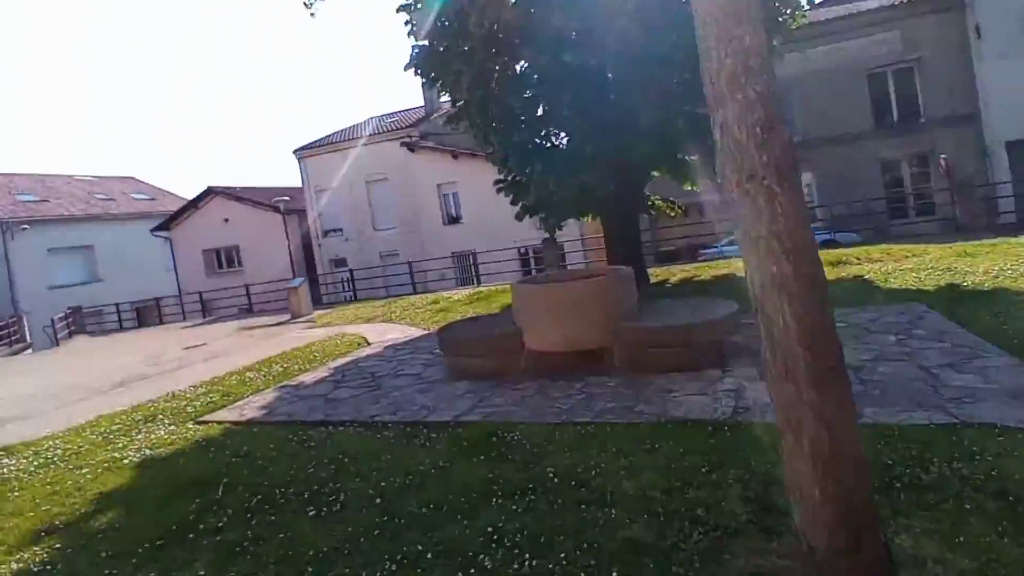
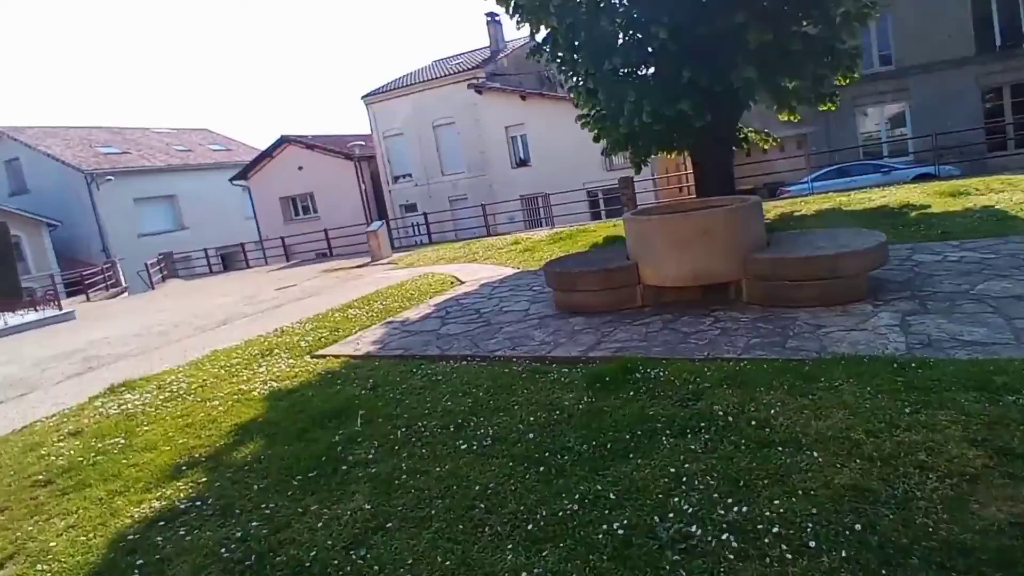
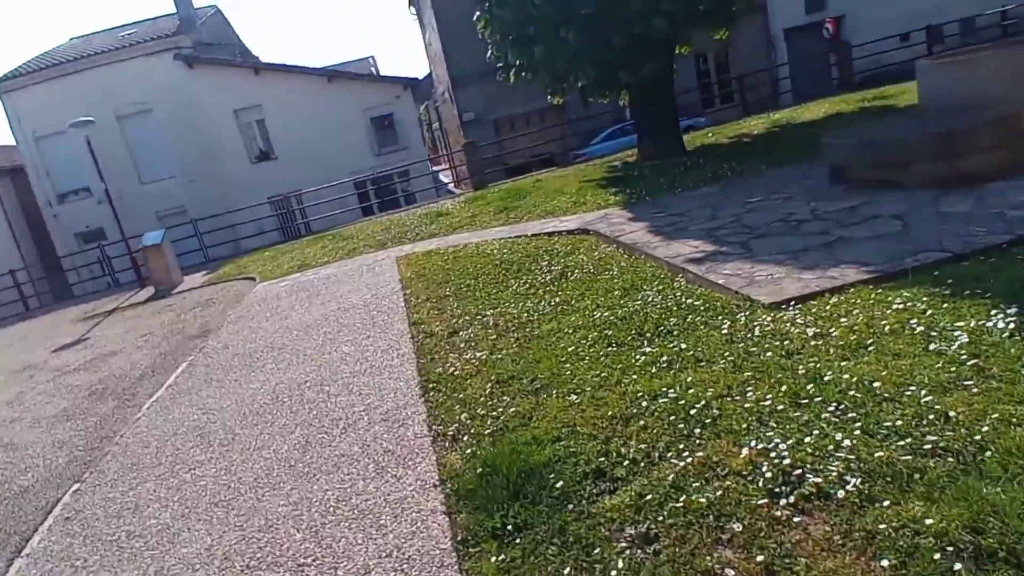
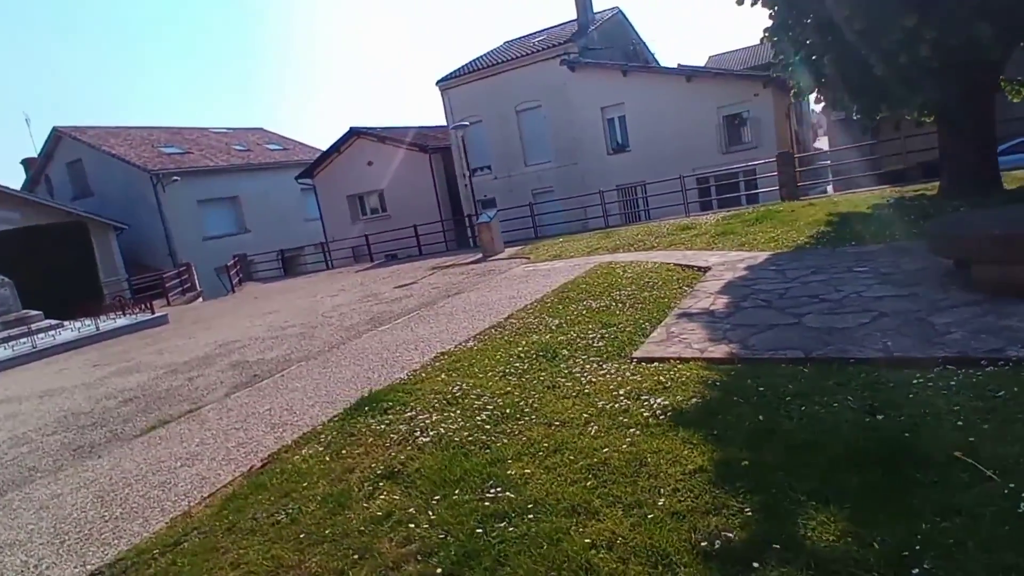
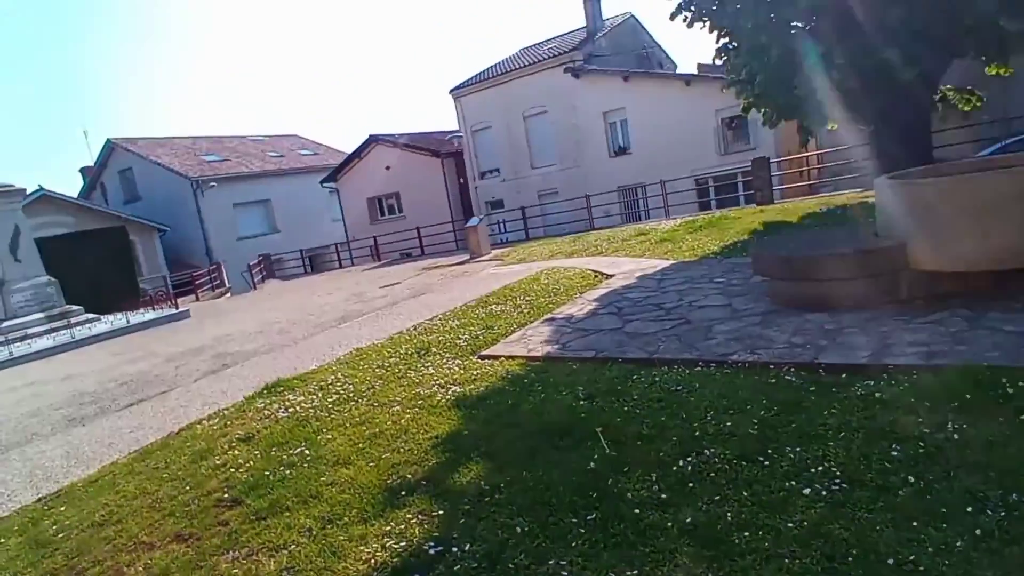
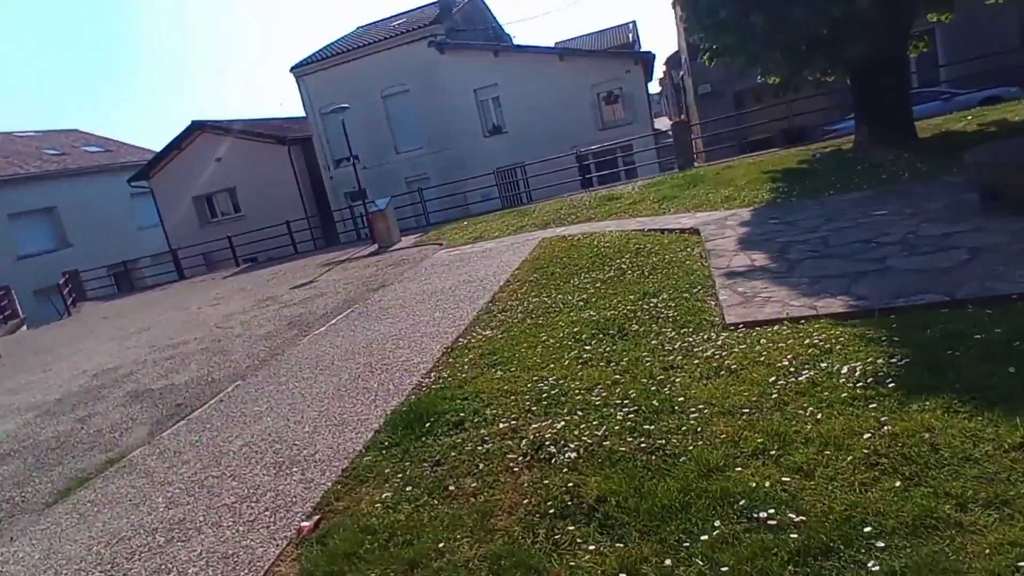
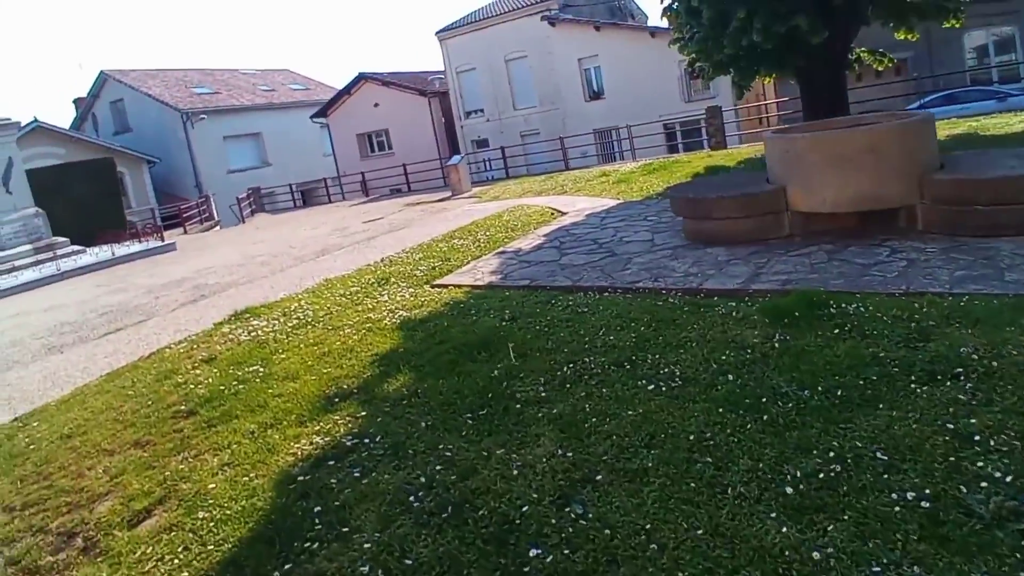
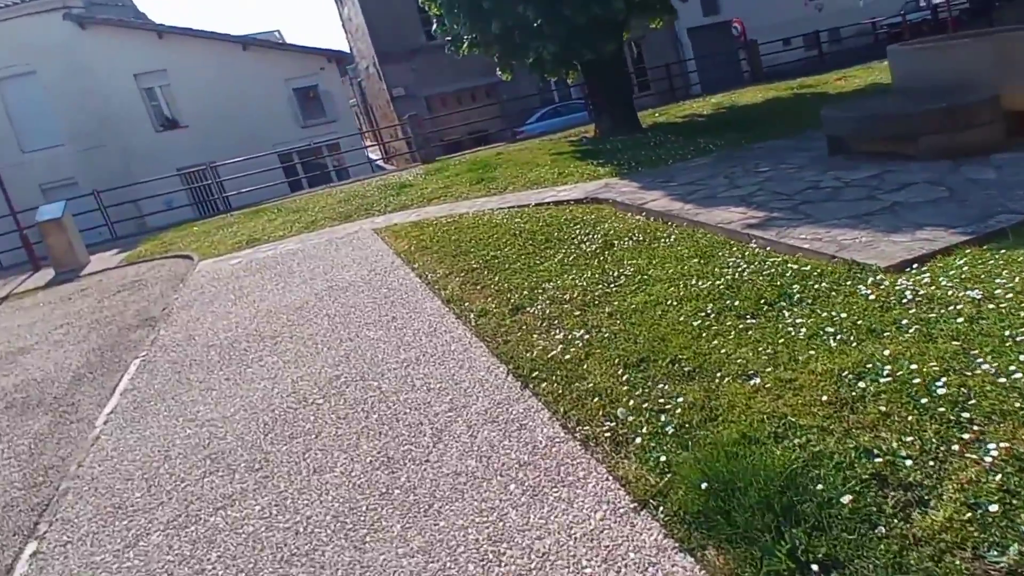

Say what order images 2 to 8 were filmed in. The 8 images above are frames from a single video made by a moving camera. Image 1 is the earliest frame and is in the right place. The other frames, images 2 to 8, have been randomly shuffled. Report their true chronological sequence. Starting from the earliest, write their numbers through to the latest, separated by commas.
2, 7, 5, 4, 6, 3, 8
